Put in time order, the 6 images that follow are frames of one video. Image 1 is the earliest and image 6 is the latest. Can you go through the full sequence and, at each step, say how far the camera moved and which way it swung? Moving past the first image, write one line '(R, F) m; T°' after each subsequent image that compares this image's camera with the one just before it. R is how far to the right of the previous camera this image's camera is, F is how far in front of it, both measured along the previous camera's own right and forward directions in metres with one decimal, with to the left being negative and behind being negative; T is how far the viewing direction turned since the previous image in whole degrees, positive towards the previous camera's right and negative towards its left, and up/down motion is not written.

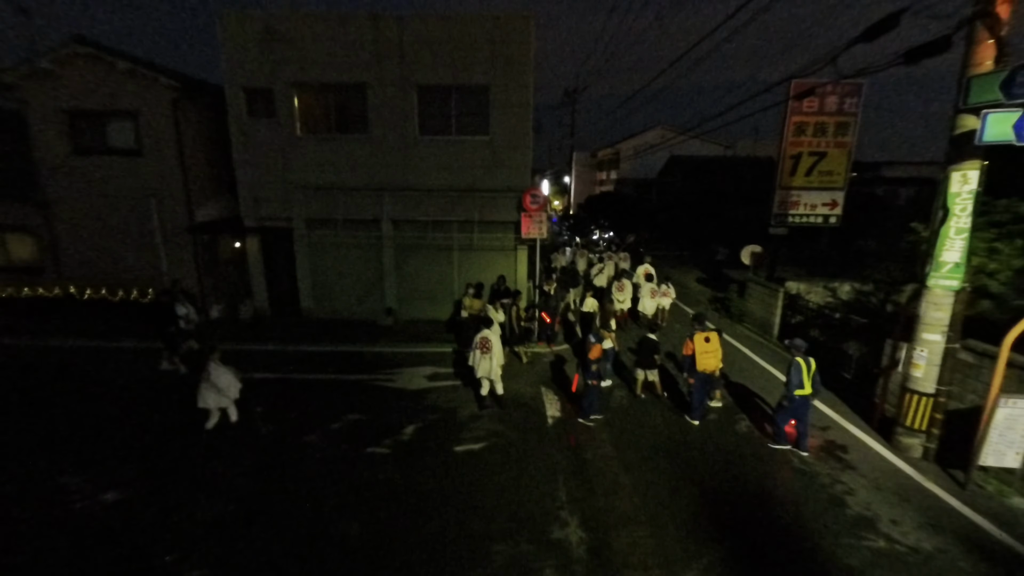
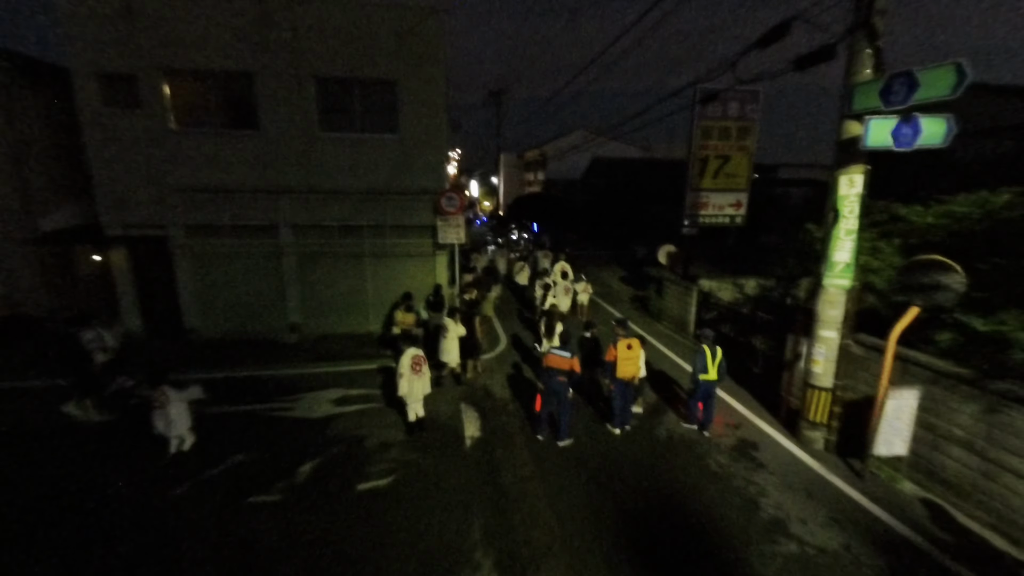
(+0.5, +0.5) m; +8°
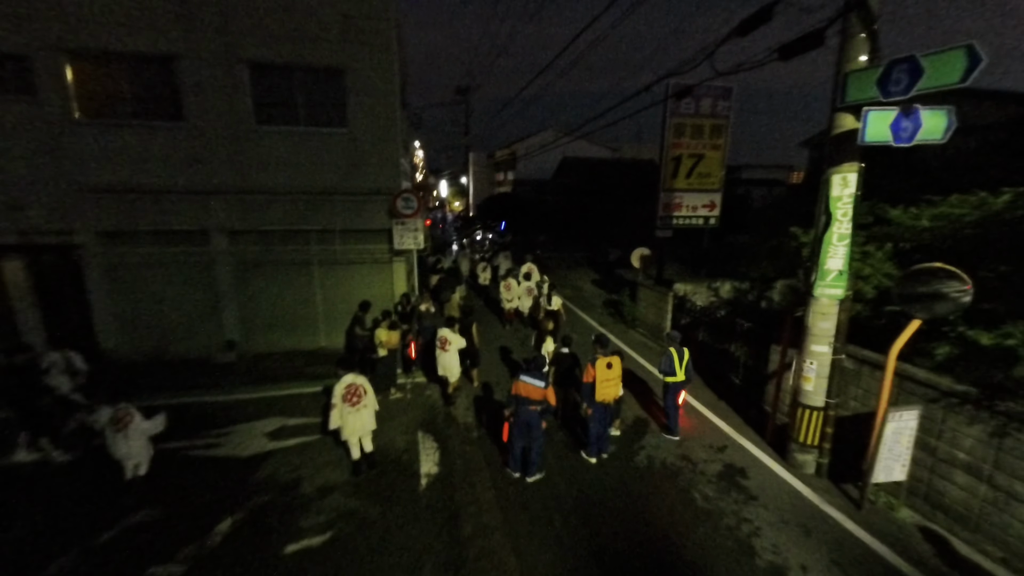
(+0.2, +0.9) m; +4°
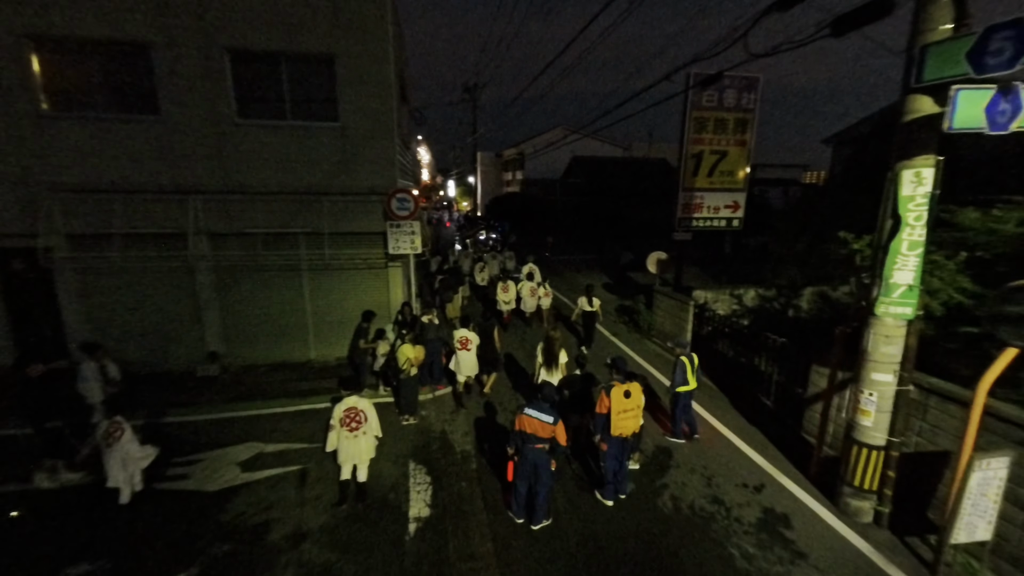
(+0.1, +0.9) m; -1°
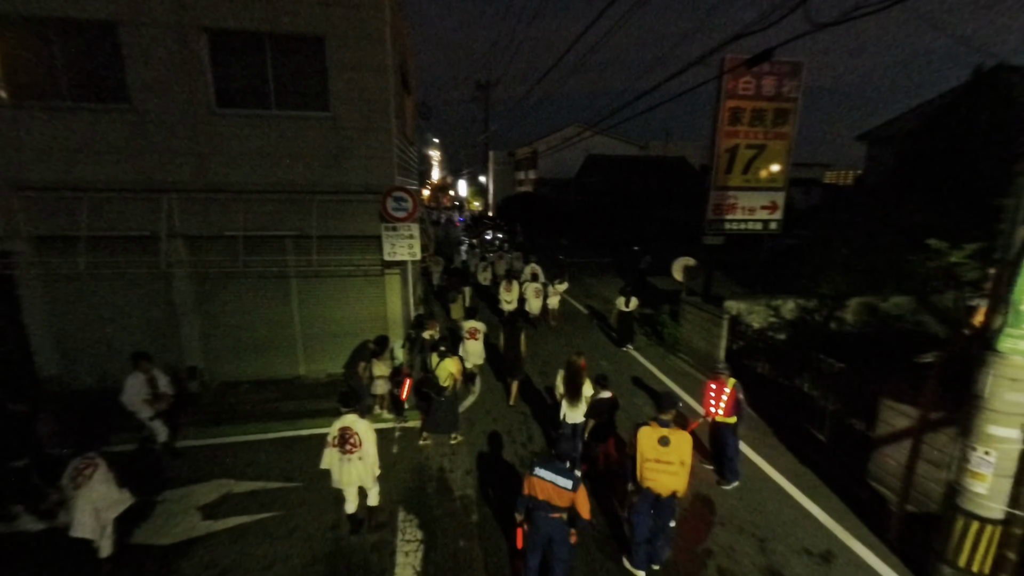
(0.0, +1.1) m; -2°
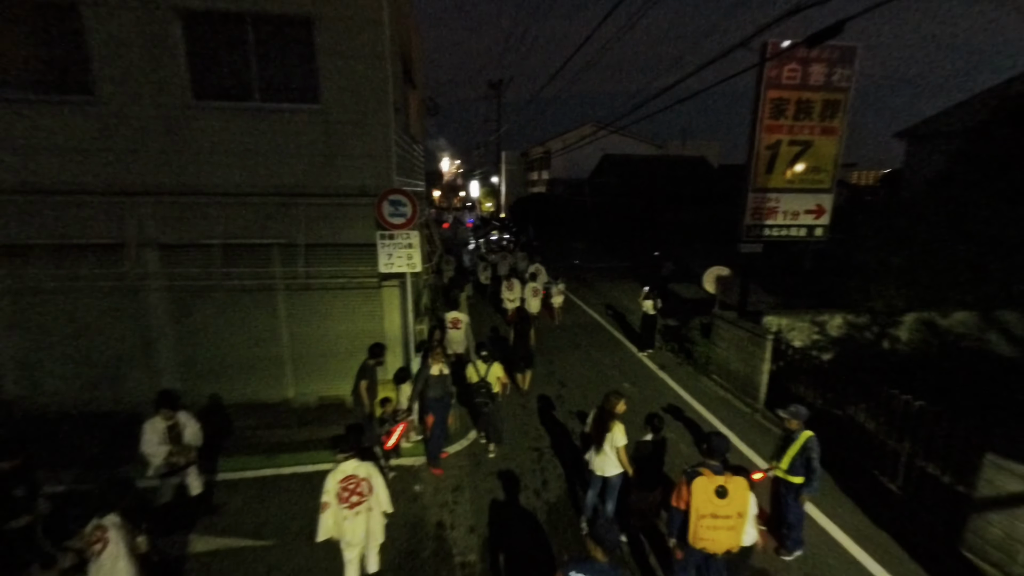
(0.0, +1.1) m; -2°
